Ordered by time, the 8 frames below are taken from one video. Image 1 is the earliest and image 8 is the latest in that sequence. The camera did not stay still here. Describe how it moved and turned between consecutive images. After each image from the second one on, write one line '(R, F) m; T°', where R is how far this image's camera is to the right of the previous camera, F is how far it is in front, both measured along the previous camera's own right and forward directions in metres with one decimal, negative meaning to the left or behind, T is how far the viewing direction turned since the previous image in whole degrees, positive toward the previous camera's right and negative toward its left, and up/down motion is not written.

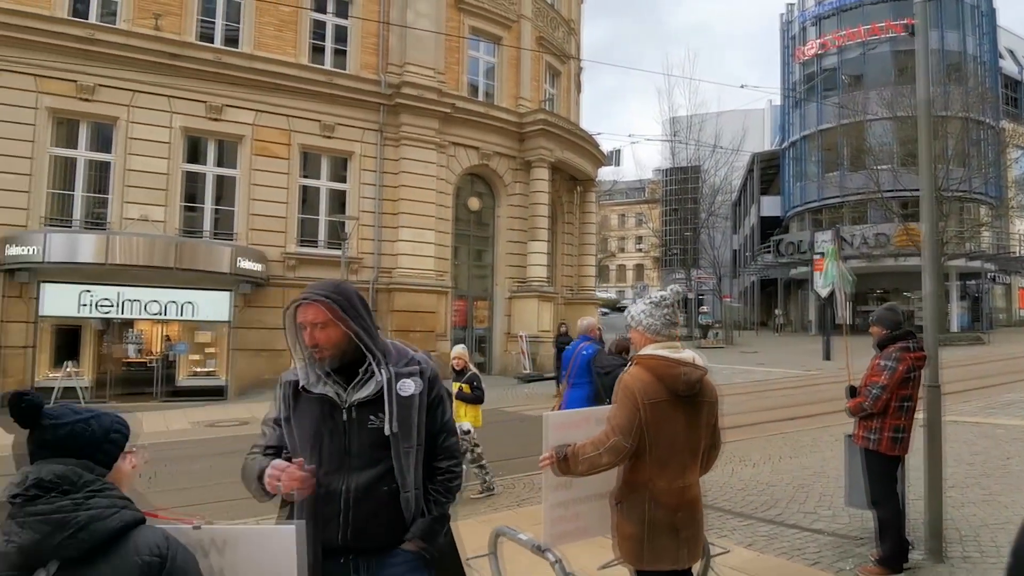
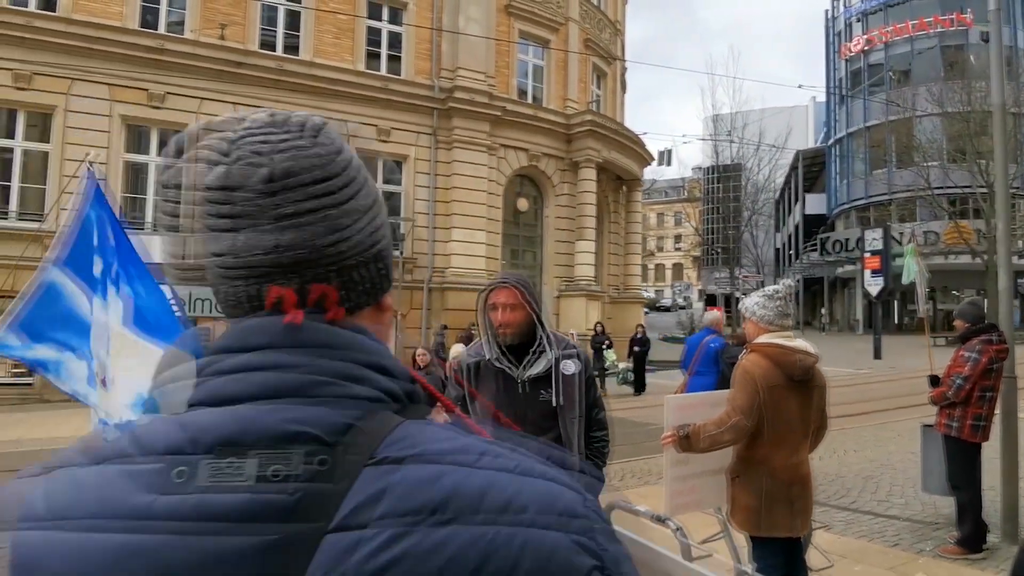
(-0.4, -0.4) m; -3°
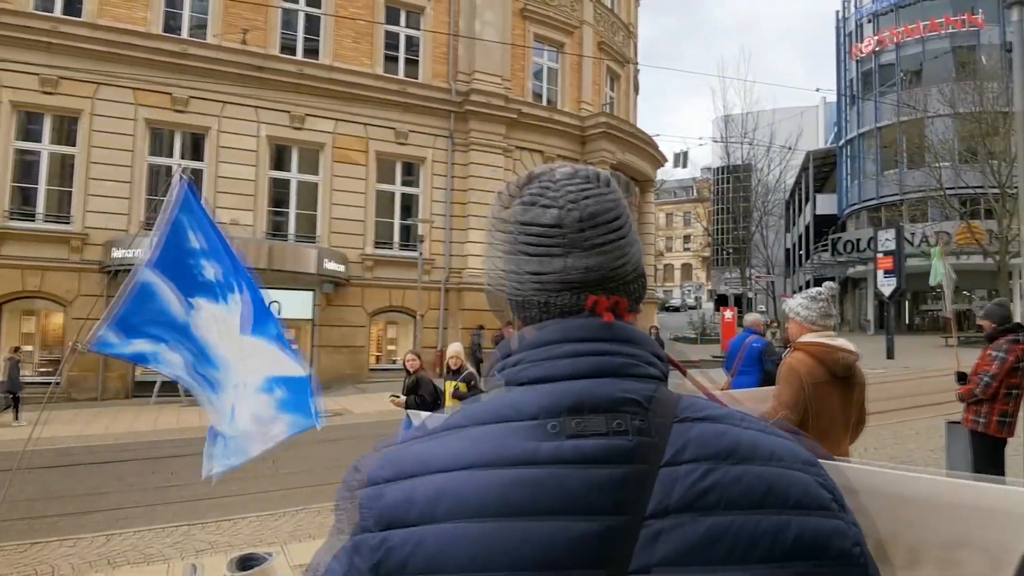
(-0.2, -0.2) m; -1°
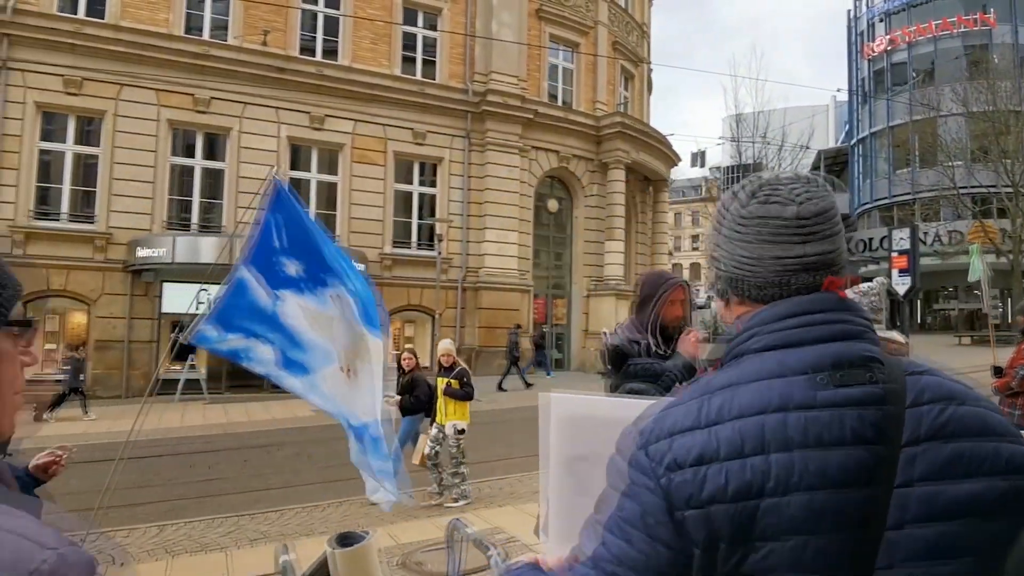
(-0.3, -0.1) m; 0°
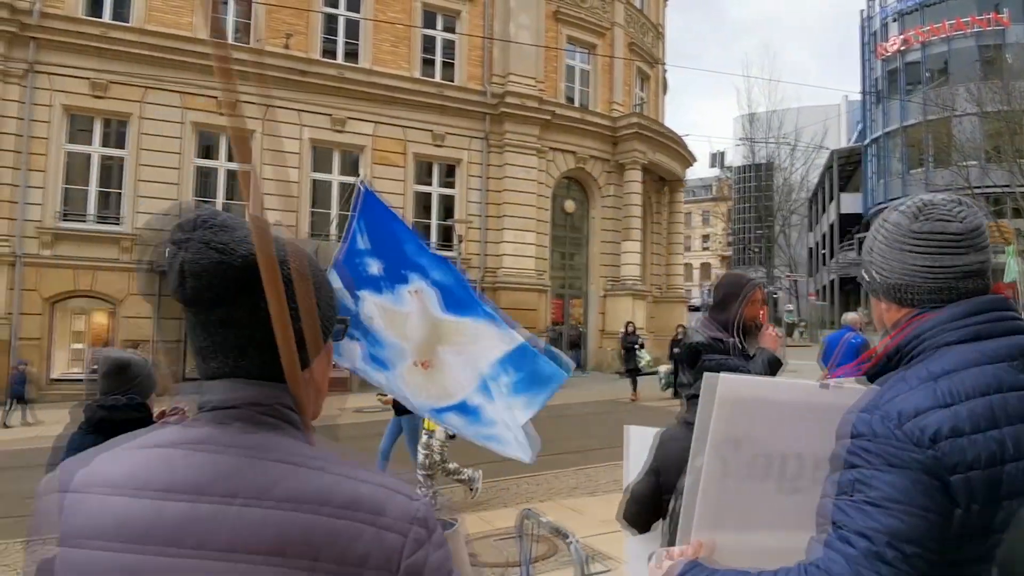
(-0.3, -0.1) m; -1°
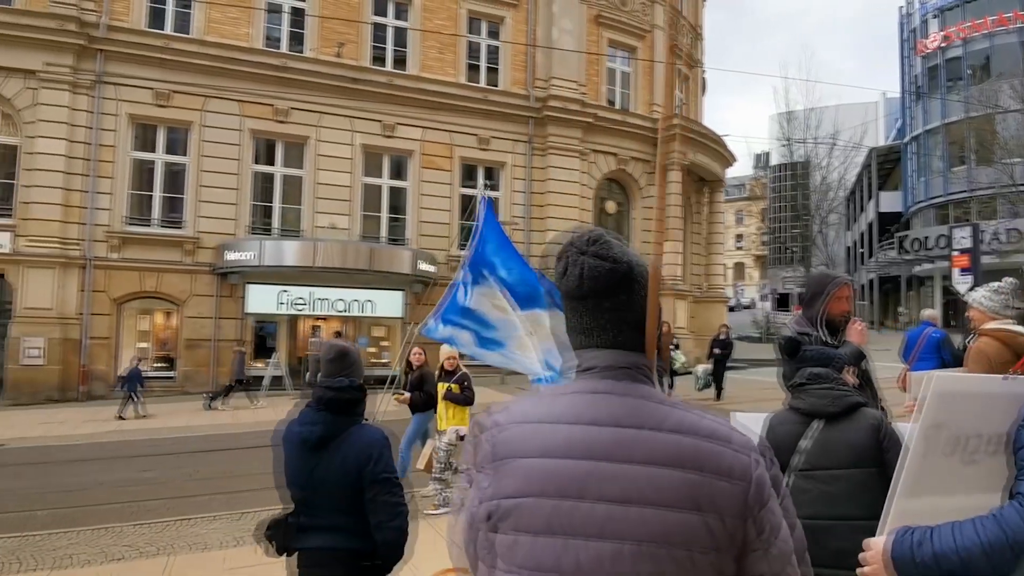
(-0.4, -0.4) m; -2°
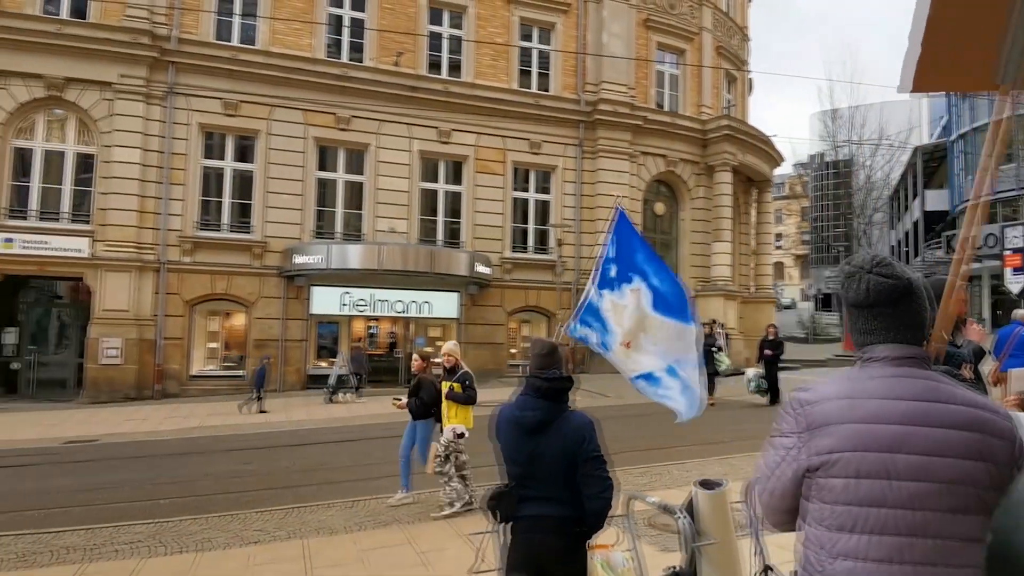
(-0.6, -0.4) m; -2°
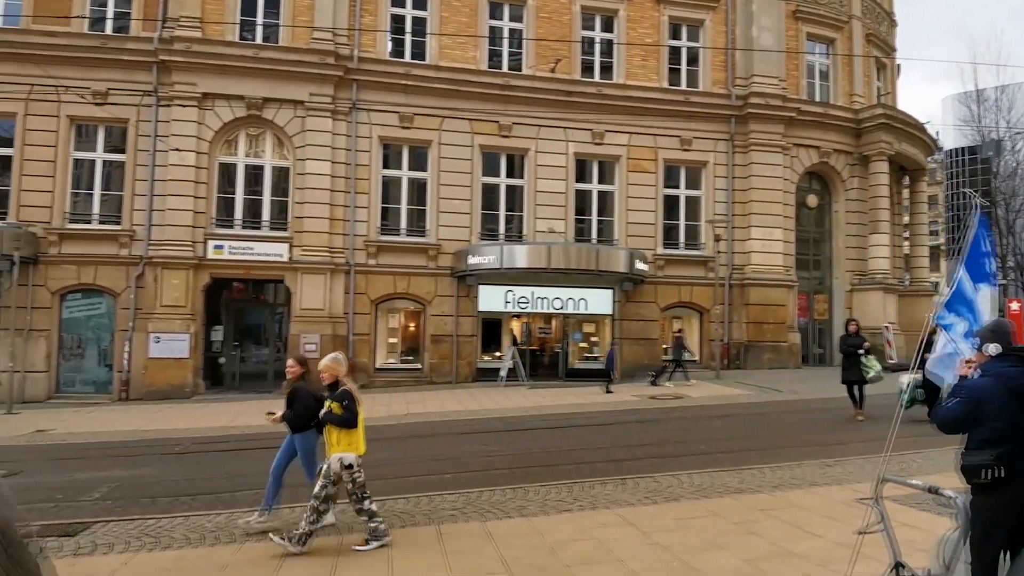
(-1.7, -0.7) m; -7°
